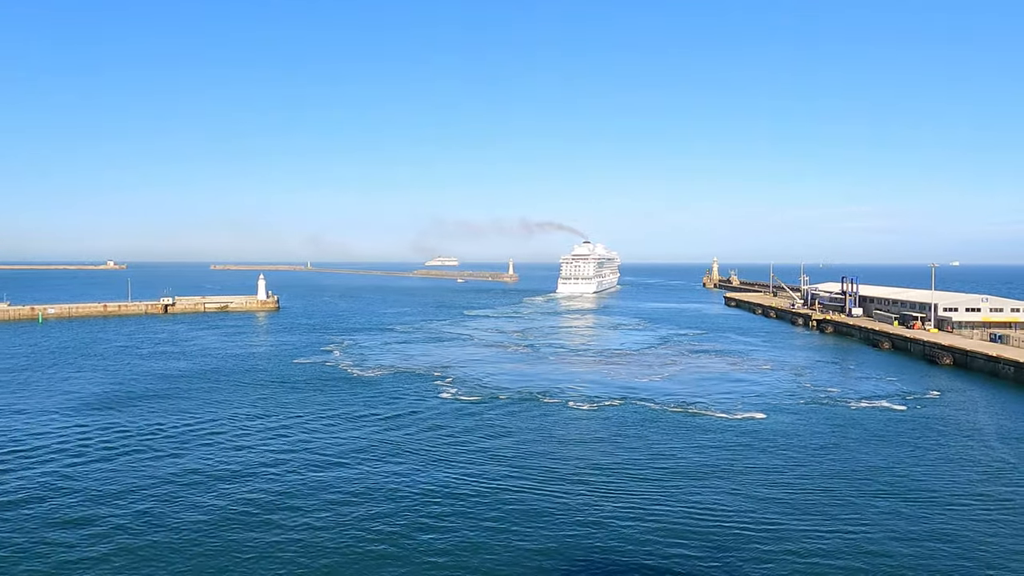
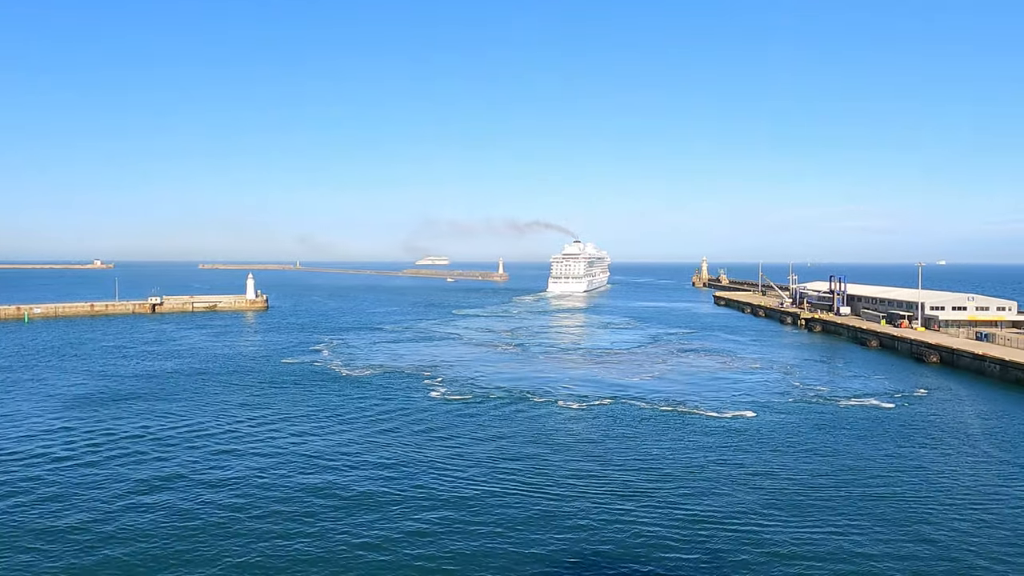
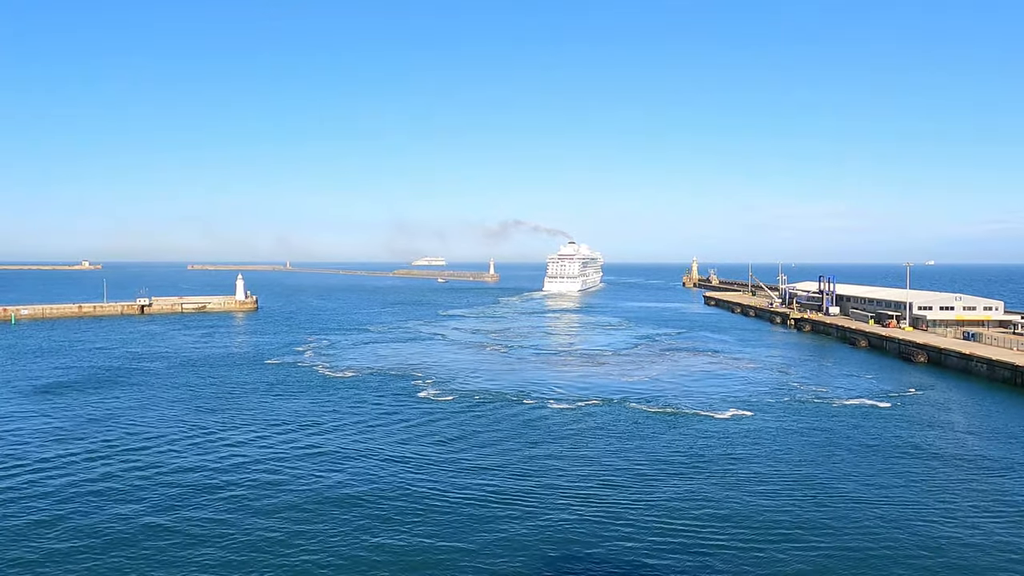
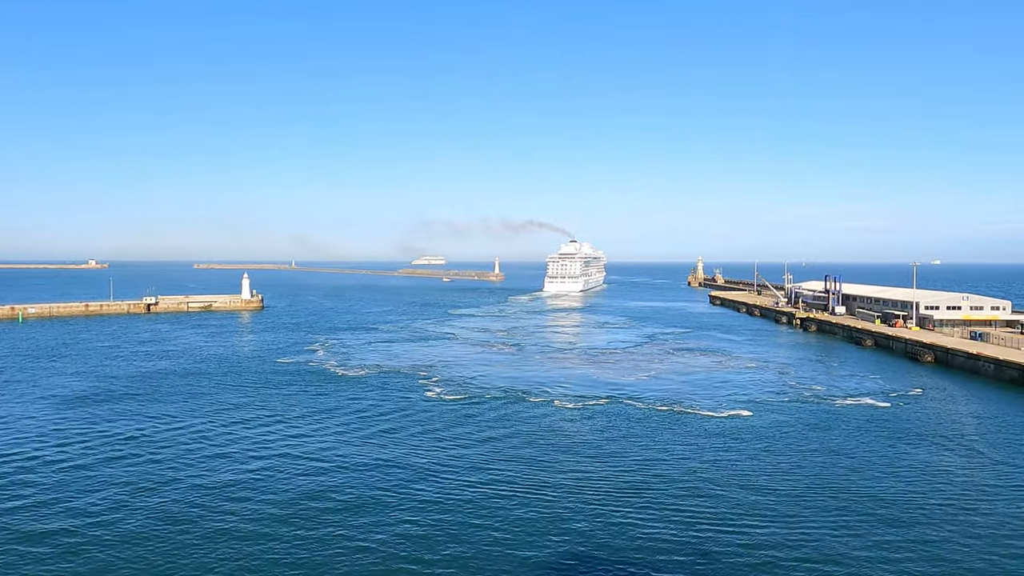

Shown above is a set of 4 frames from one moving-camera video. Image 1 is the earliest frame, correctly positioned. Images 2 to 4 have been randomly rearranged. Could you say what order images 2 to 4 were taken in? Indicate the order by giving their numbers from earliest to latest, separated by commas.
2, 4, 3
